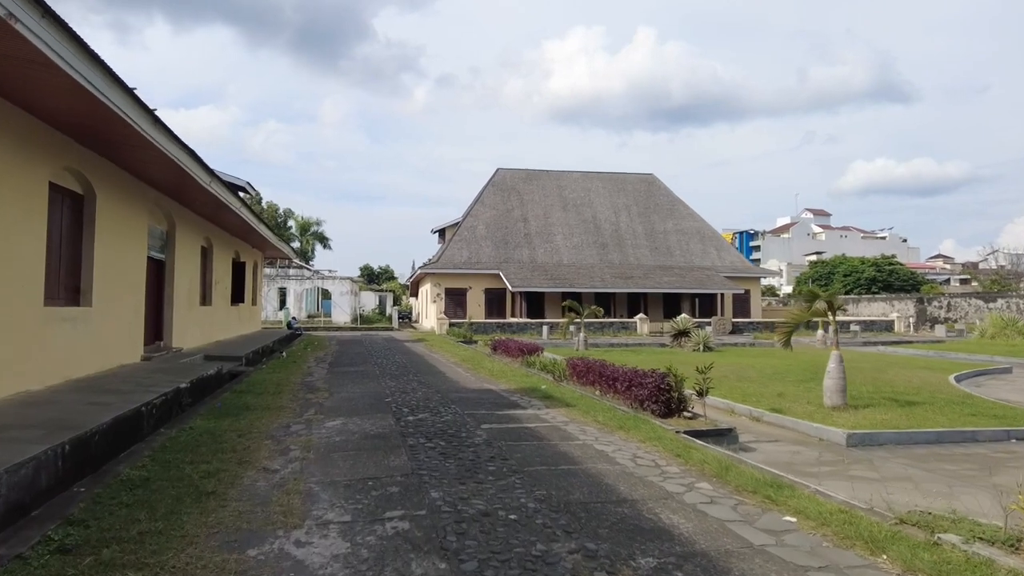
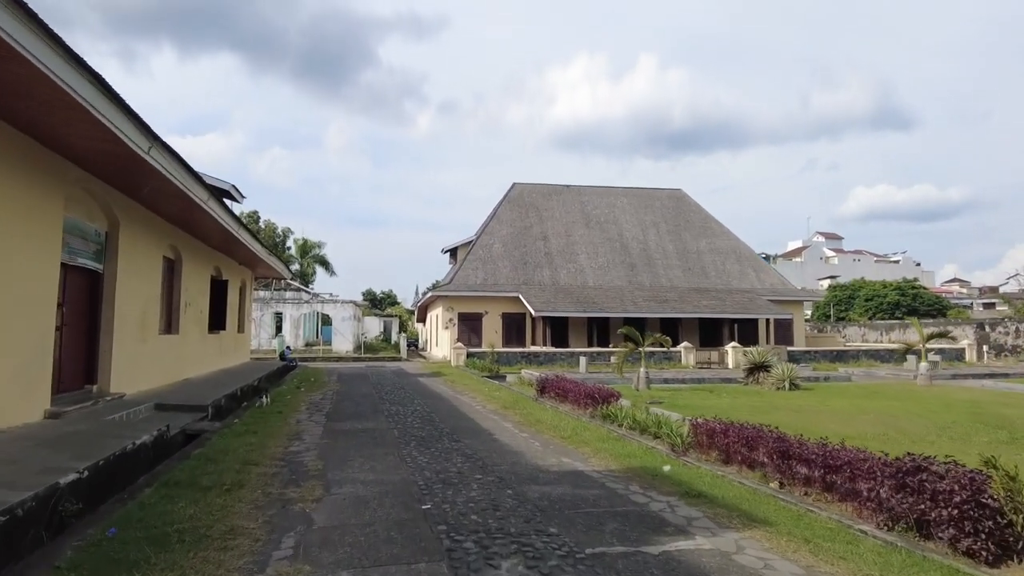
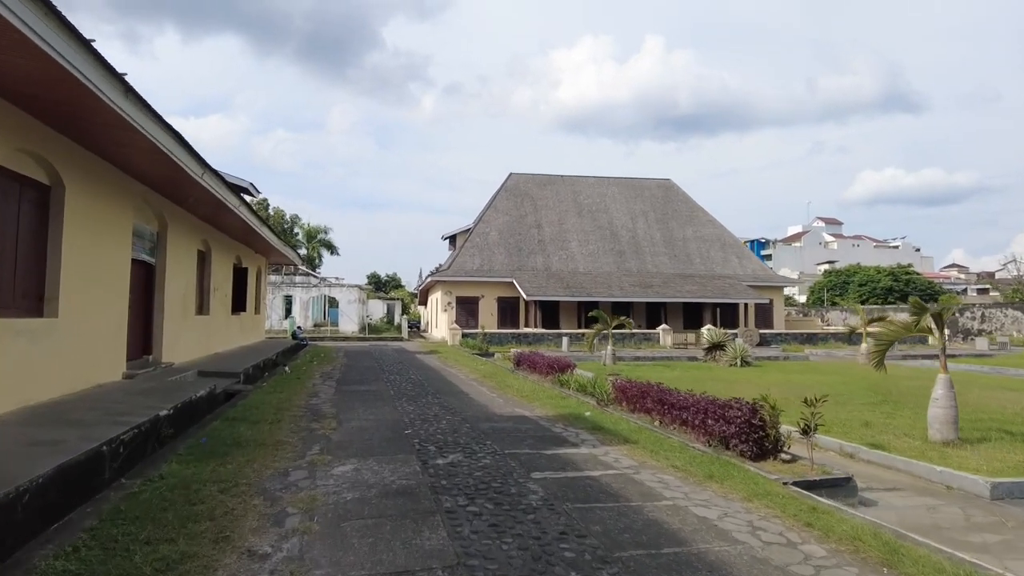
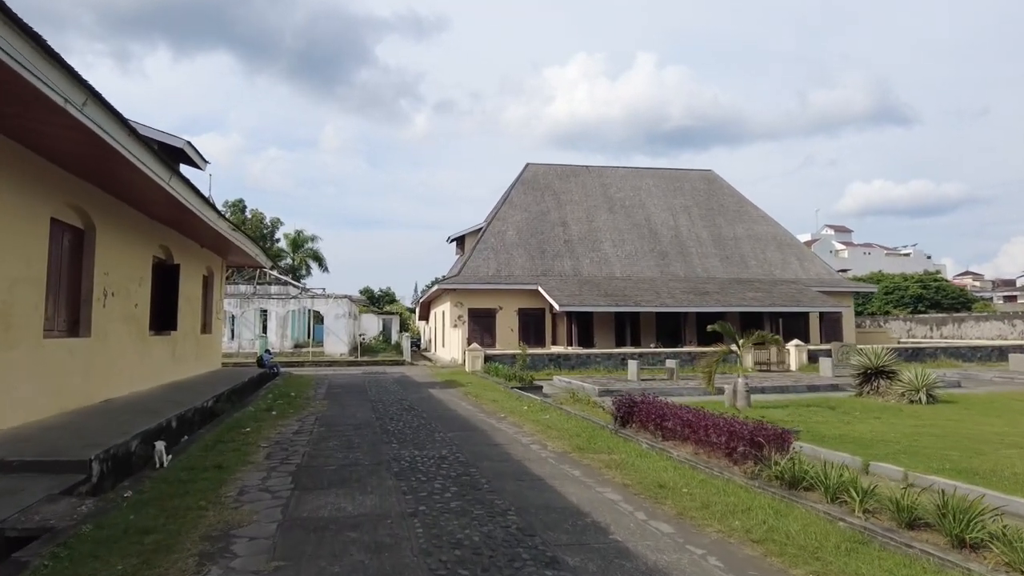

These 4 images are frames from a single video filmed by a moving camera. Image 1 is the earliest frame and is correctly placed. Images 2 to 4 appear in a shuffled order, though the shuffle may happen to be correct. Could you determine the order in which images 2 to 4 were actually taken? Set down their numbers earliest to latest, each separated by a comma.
3, 2, 4
